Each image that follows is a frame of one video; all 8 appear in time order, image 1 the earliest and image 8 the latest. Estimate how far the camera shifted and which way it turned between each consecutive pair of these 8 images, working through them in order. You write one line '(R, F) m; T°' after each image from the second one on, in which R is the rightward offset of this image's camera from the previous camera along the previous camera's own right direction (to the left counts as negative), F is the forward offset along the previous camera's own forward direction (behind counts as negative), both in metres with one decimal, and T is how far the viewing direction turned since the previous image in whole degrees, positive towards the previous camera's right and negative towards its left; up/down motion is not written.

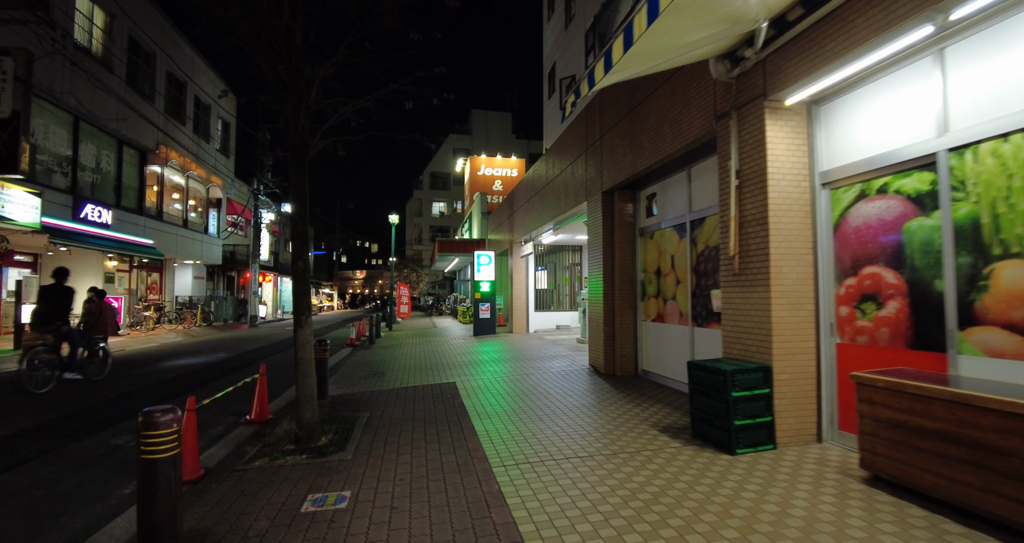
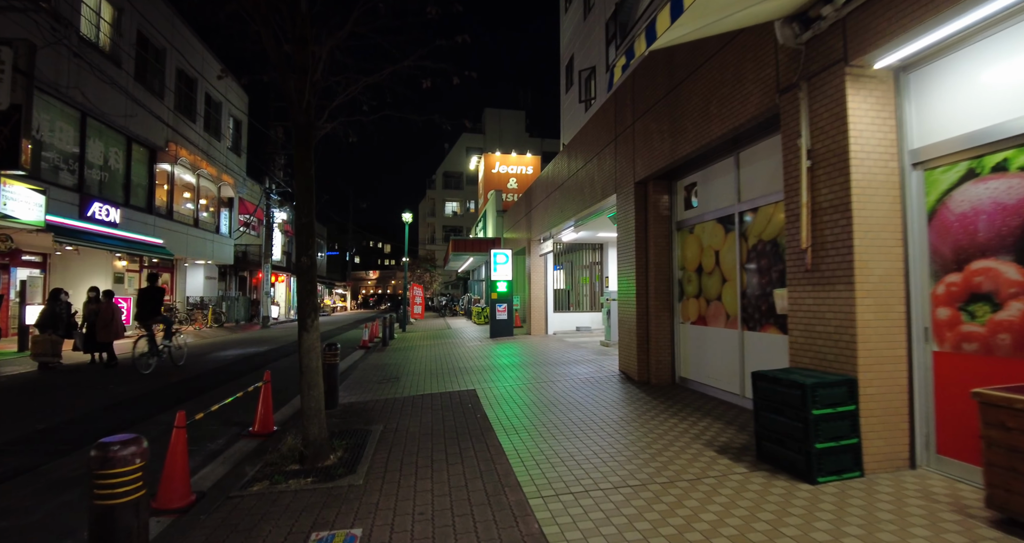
(-0.2, +0.7) m; -1°
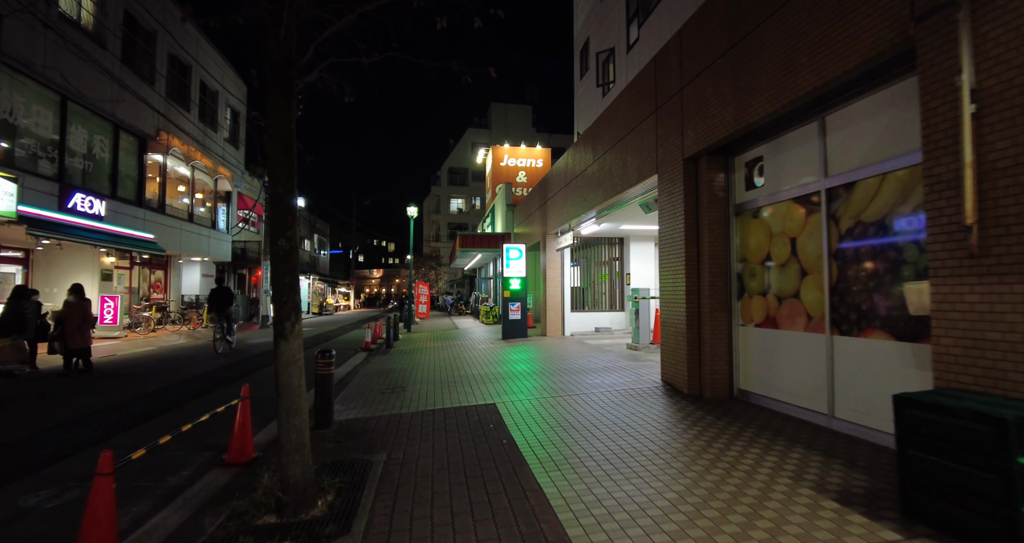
(-0.4, +1.2) m; 0°
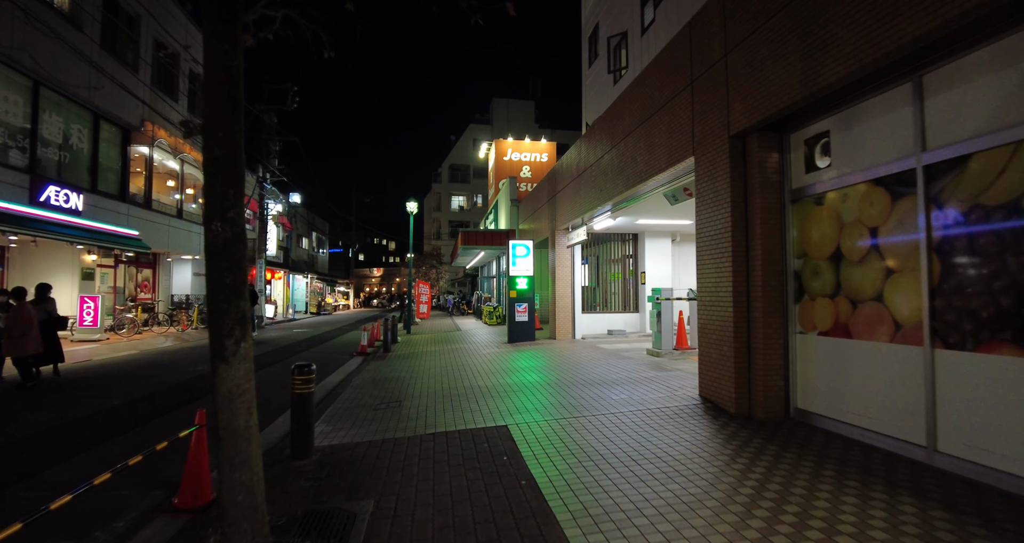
(-0.2, +1.0) m; 0°
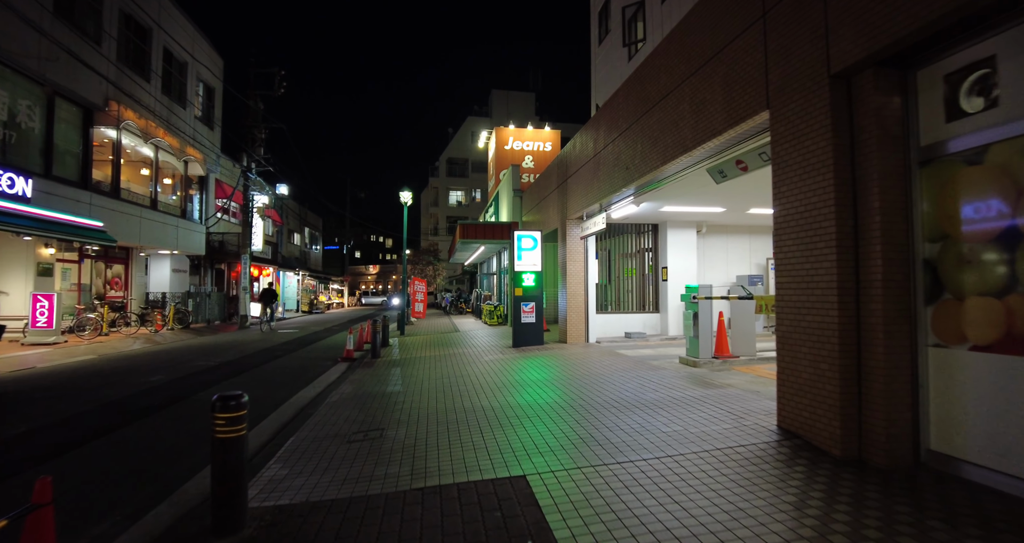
(-0.2, +1.5) m; 0°
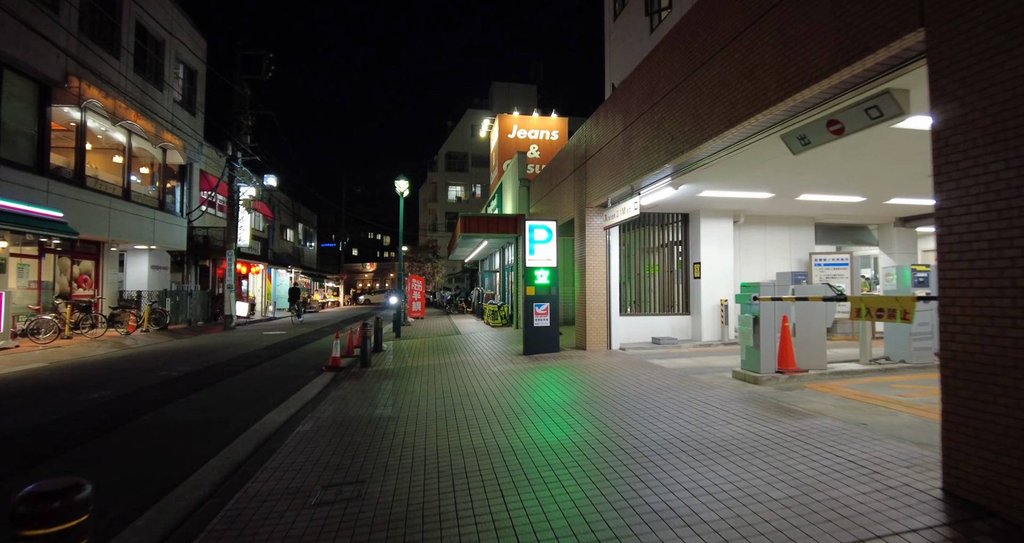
(-0.3, +1.5) m; 0°
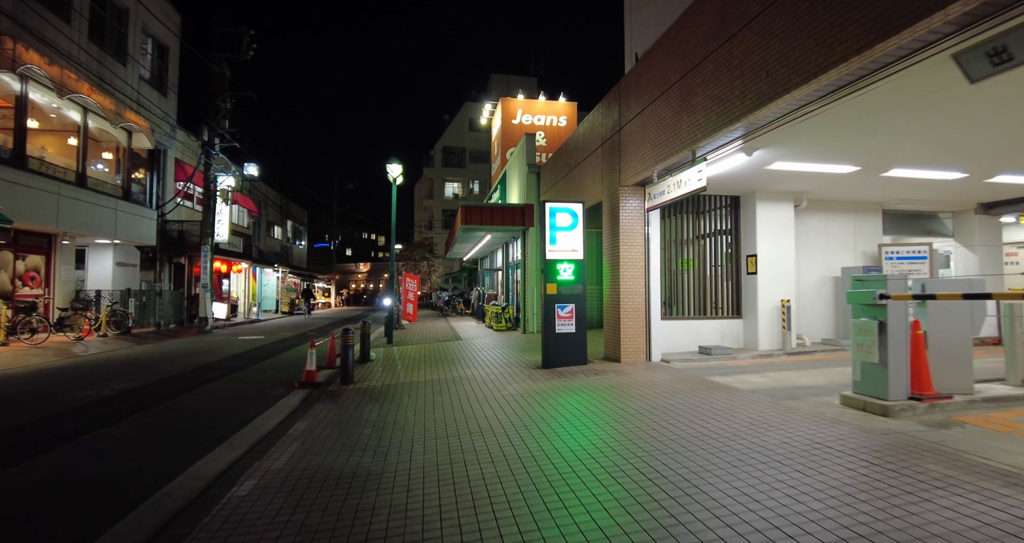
(-0.4, +1.9) m; +1°
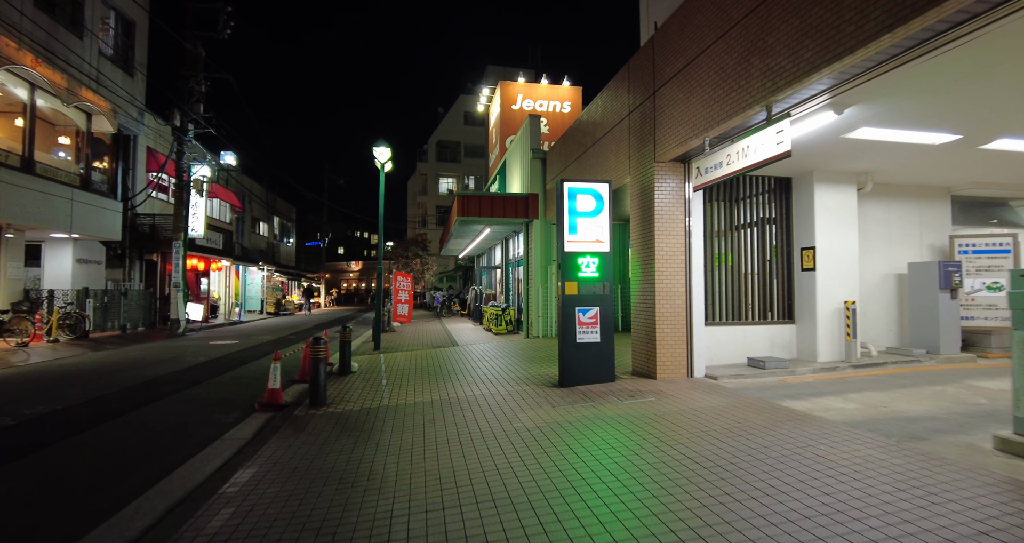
(-0.2, +1.6) m; +1°
